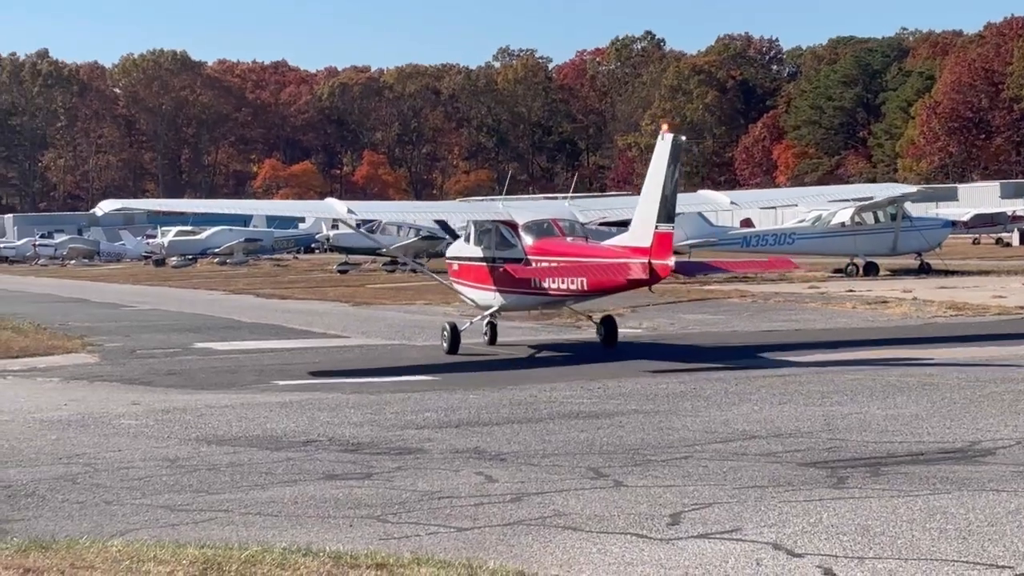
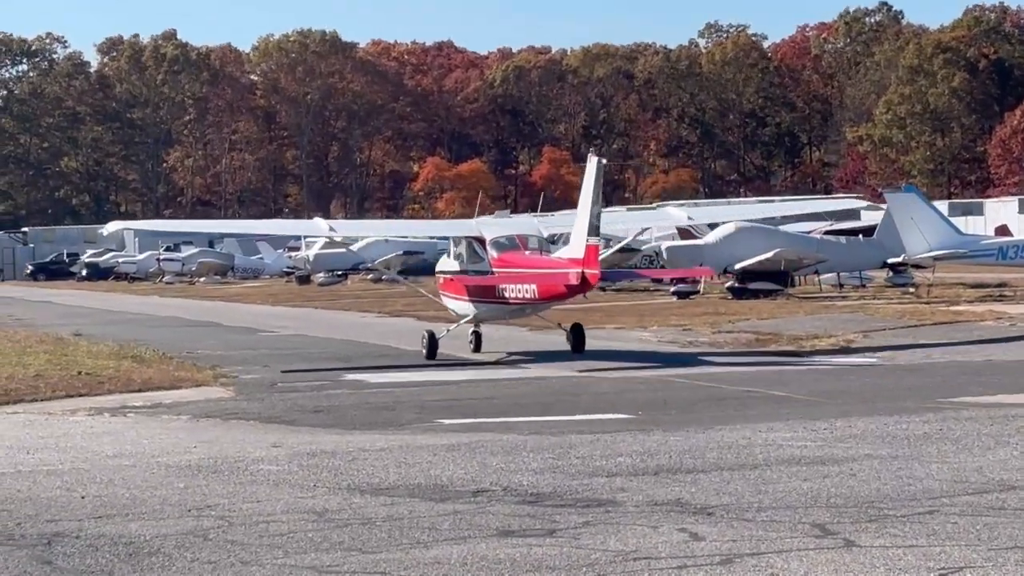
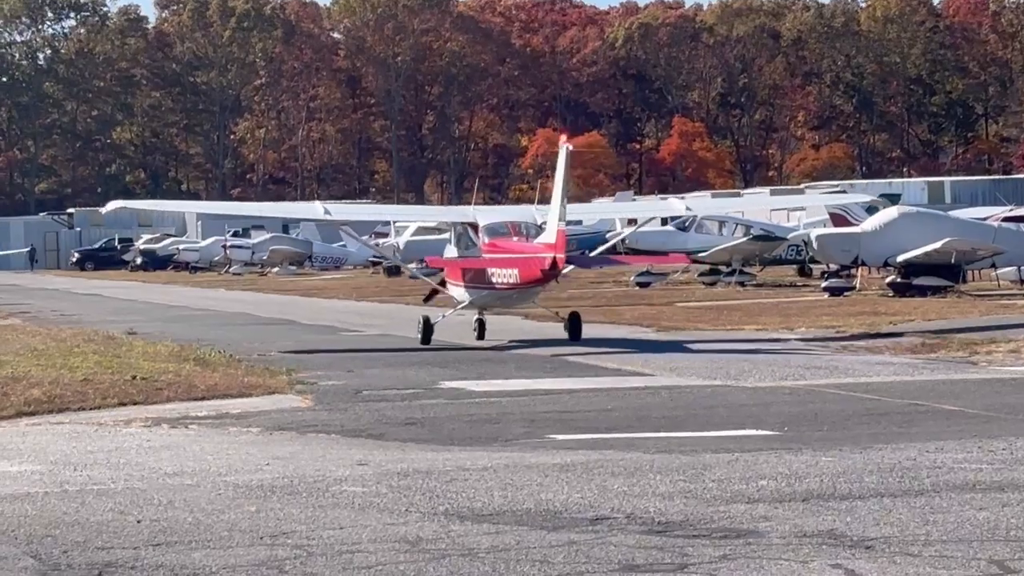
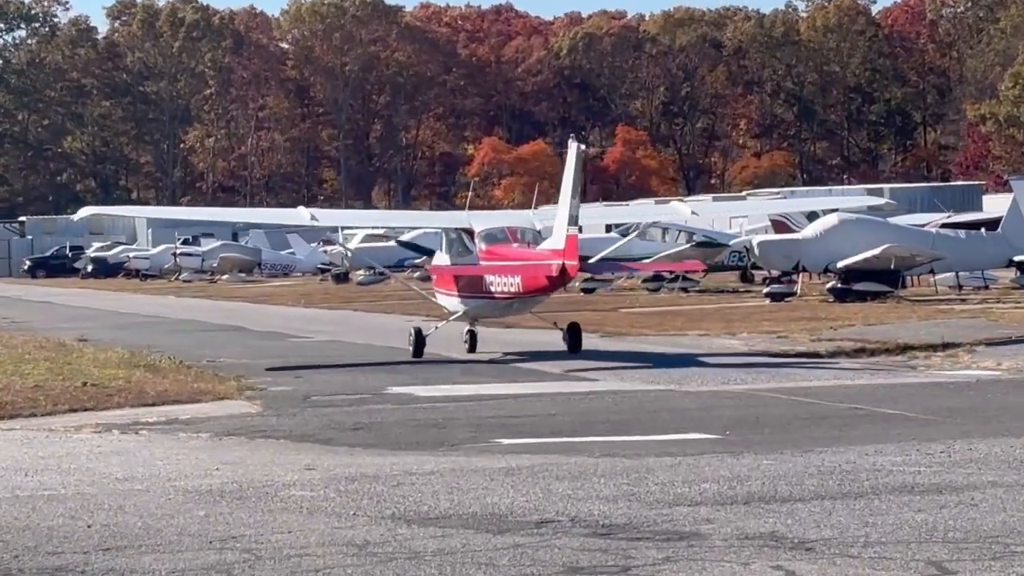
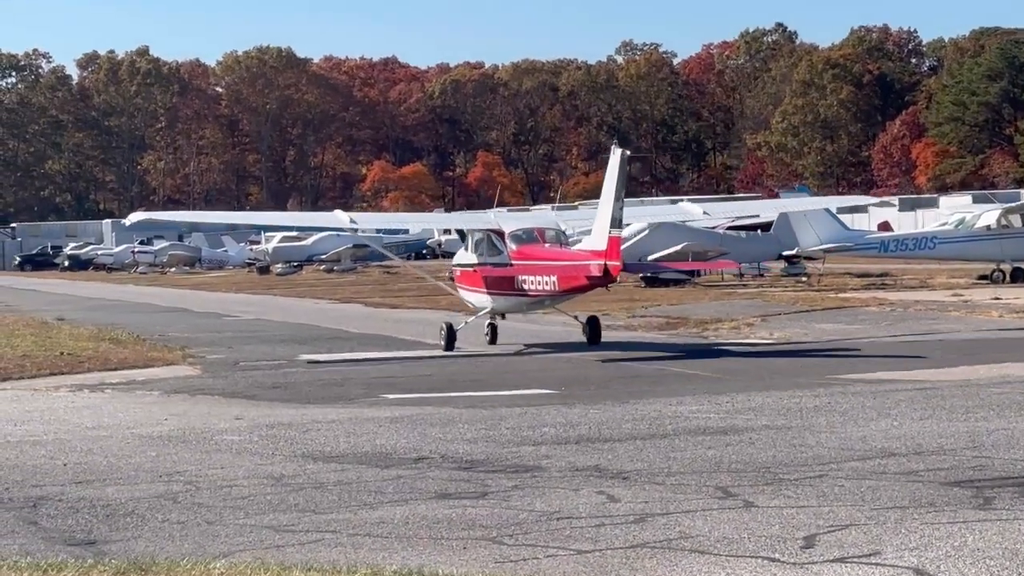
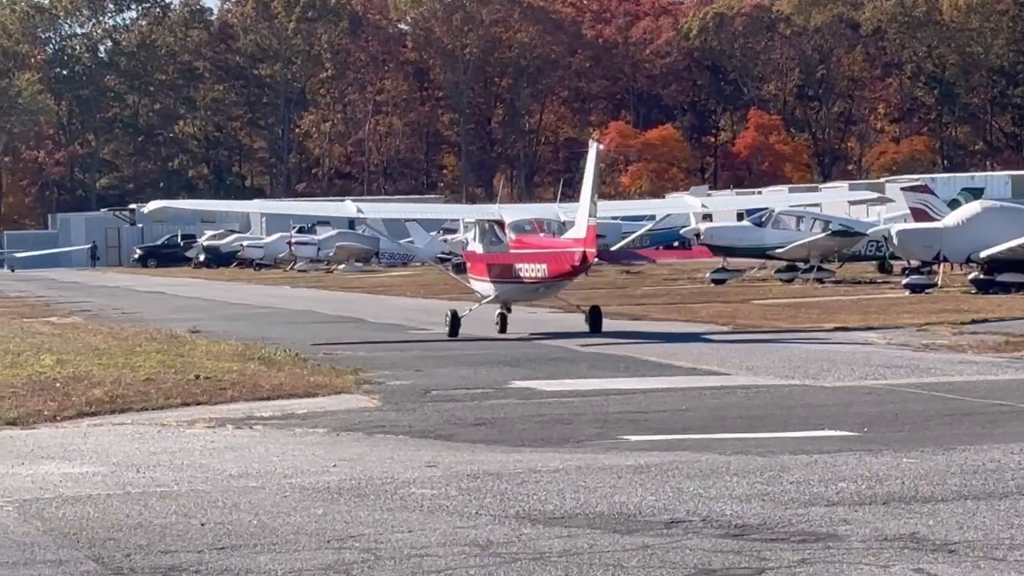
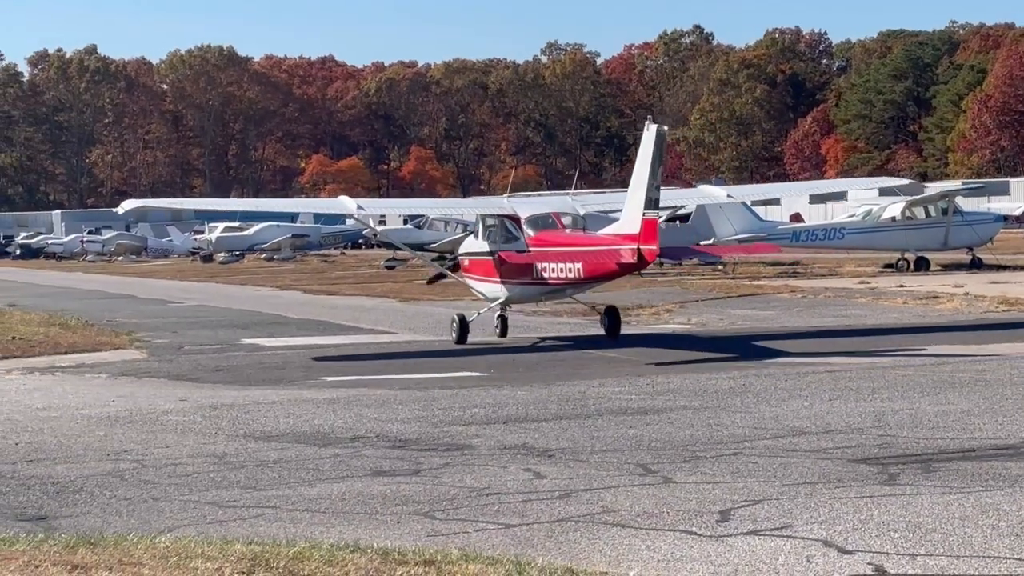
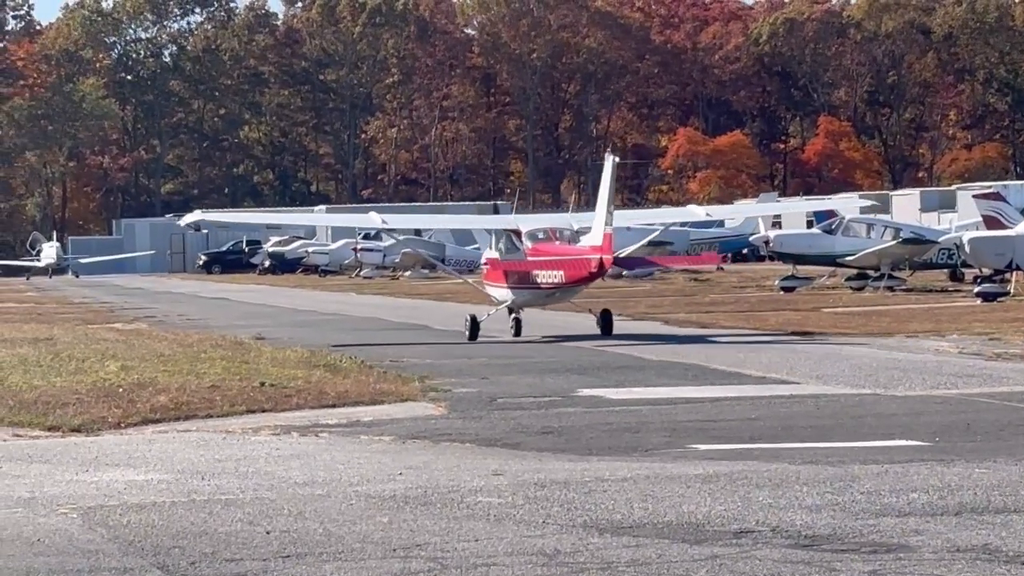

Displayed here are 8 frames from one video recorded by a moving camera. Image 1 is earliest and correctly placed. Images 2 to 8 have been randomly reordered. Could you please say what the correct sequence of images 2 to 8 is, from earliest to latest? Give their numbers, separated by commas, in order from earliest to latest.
7, 5, 2, 4, 3, 6, 8
